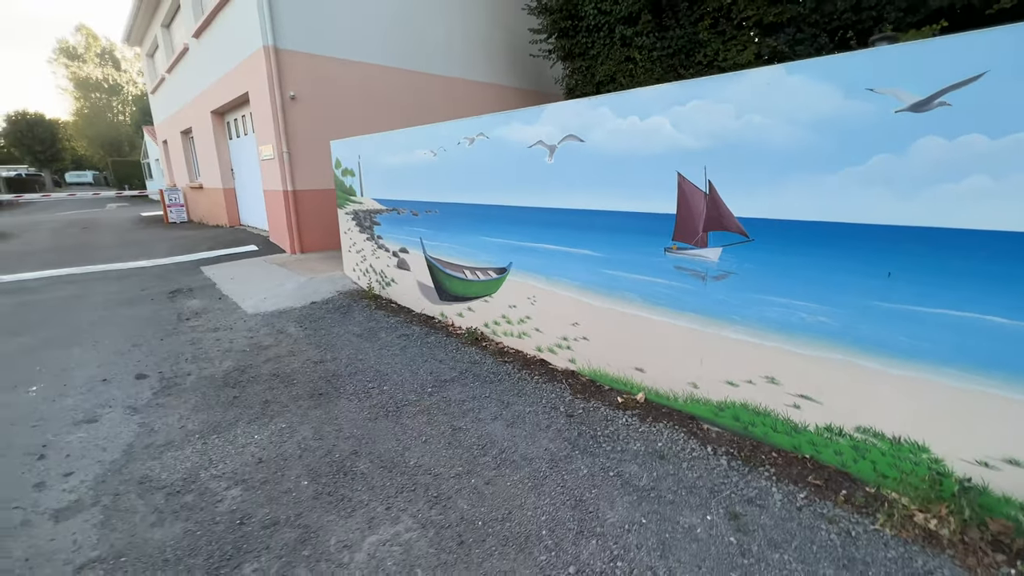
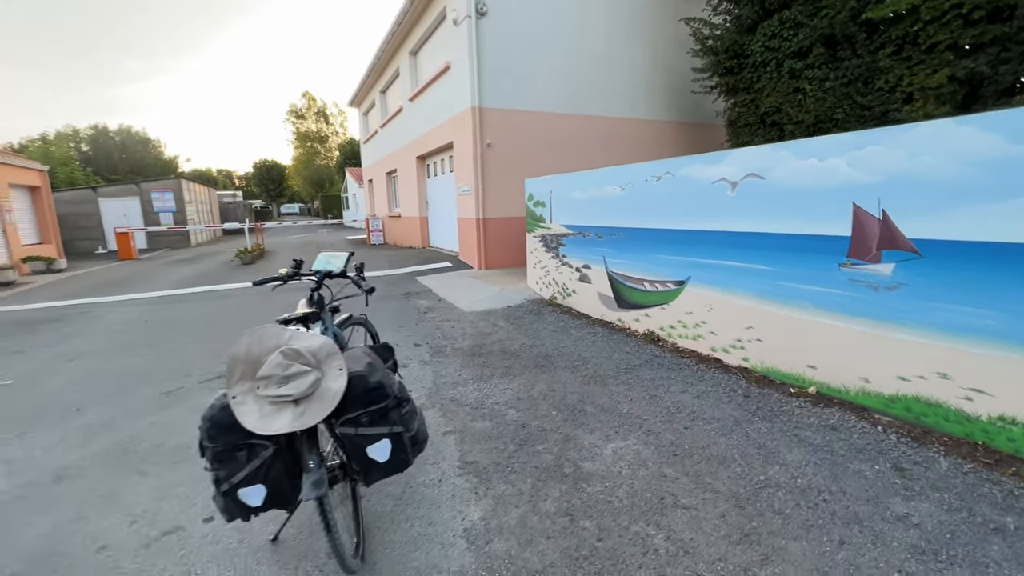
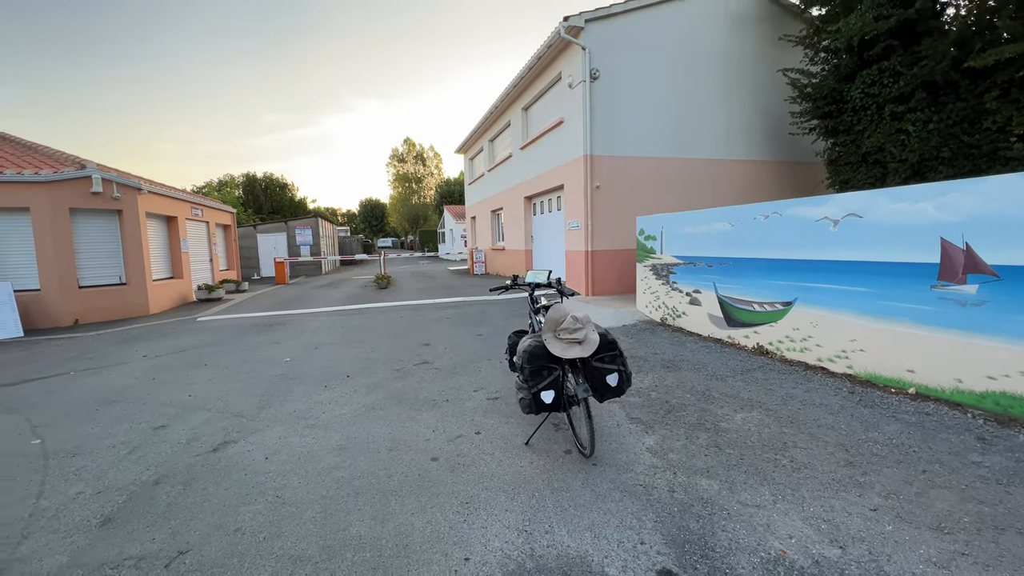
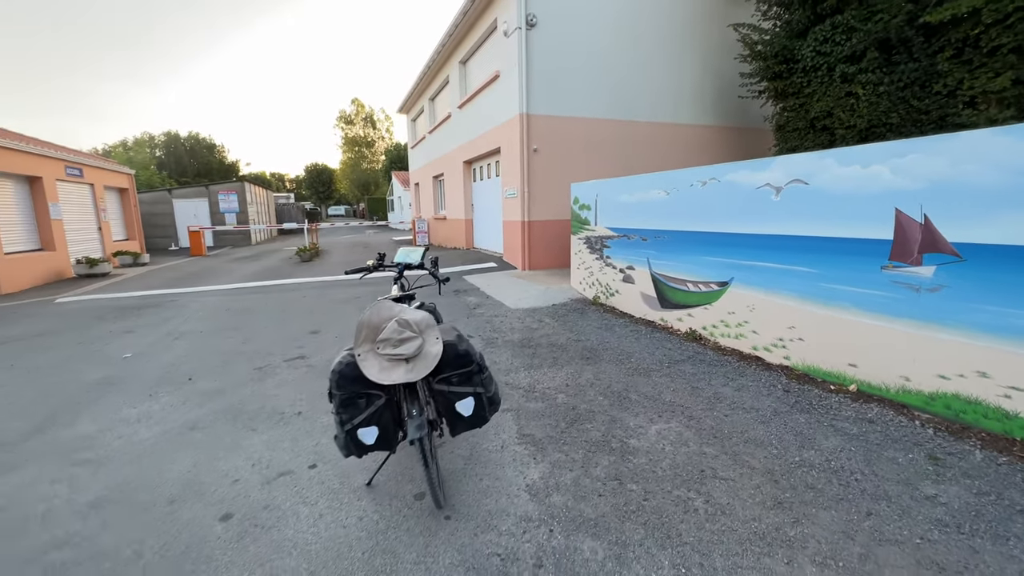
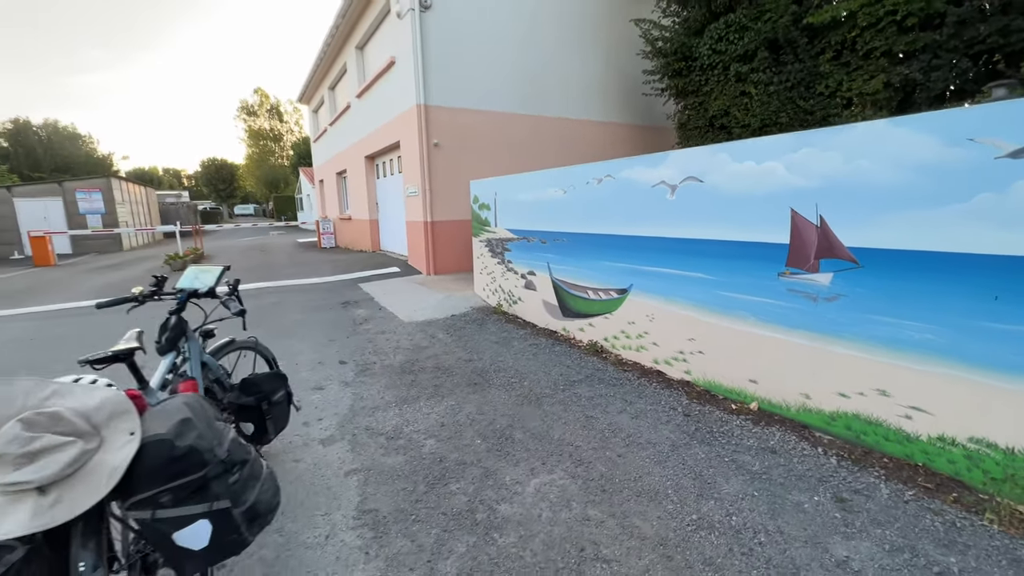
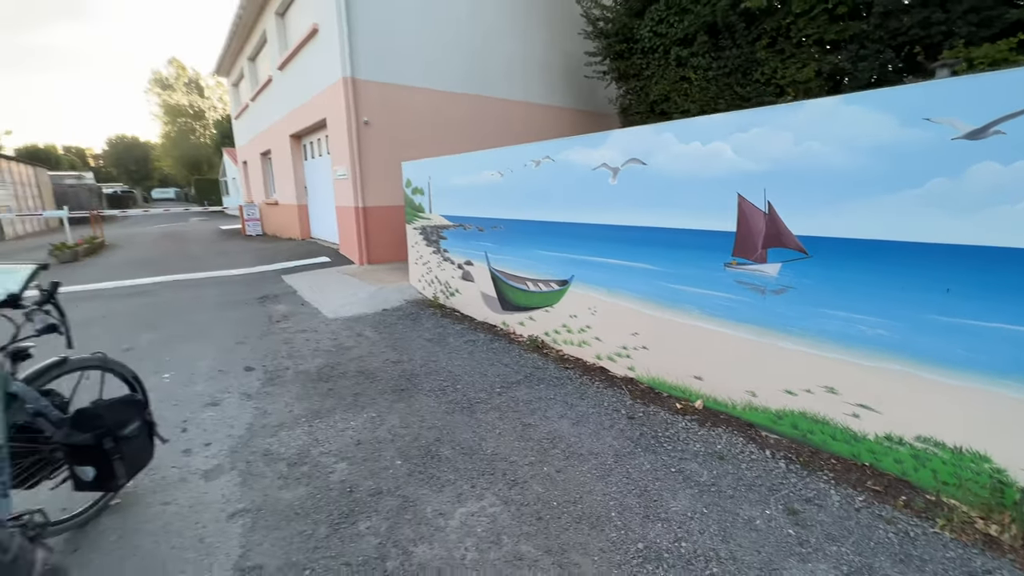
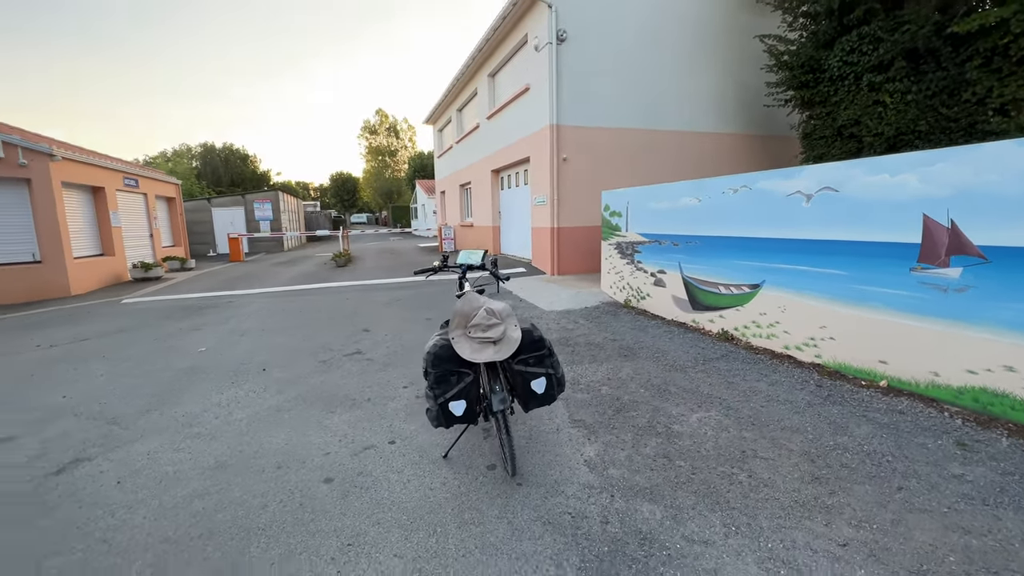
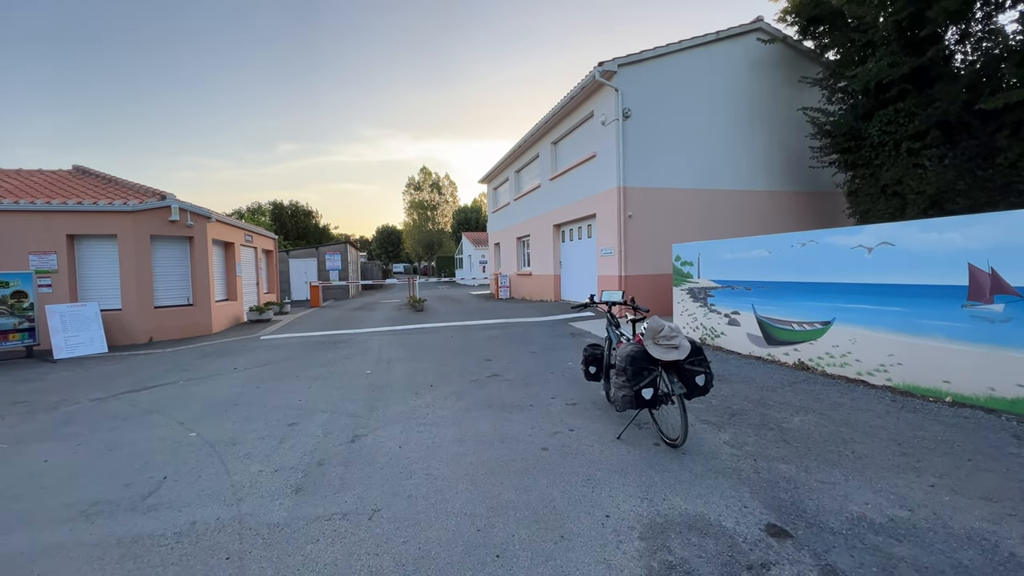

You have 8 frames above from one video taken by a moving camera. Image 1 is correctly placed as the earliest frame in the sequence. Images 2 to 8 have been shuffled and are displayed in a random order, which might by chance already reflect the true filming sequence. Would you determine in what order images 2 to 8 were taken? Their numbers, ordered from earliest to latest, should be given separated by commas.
6, 5, 2, 4, 7, 3, 8
